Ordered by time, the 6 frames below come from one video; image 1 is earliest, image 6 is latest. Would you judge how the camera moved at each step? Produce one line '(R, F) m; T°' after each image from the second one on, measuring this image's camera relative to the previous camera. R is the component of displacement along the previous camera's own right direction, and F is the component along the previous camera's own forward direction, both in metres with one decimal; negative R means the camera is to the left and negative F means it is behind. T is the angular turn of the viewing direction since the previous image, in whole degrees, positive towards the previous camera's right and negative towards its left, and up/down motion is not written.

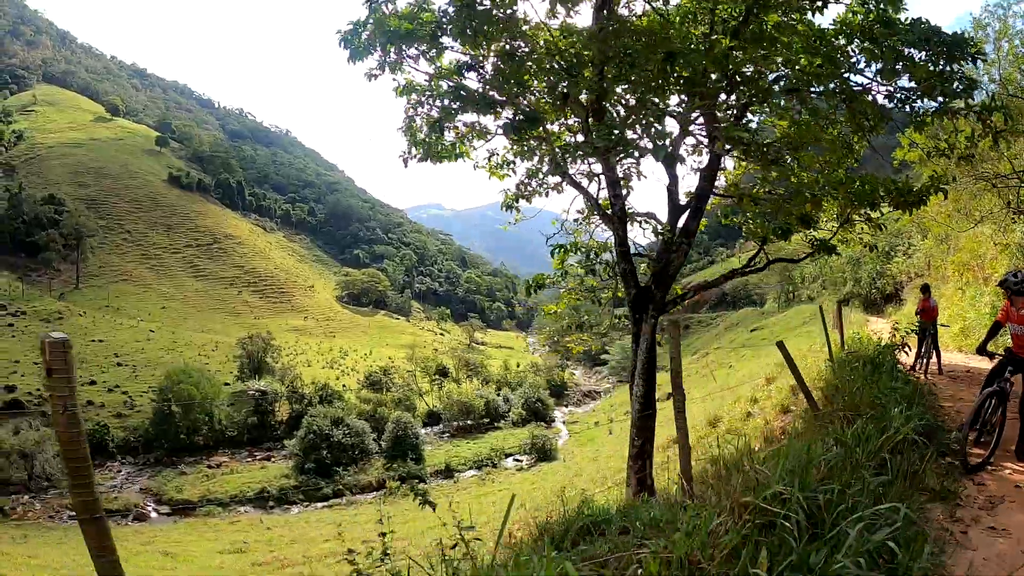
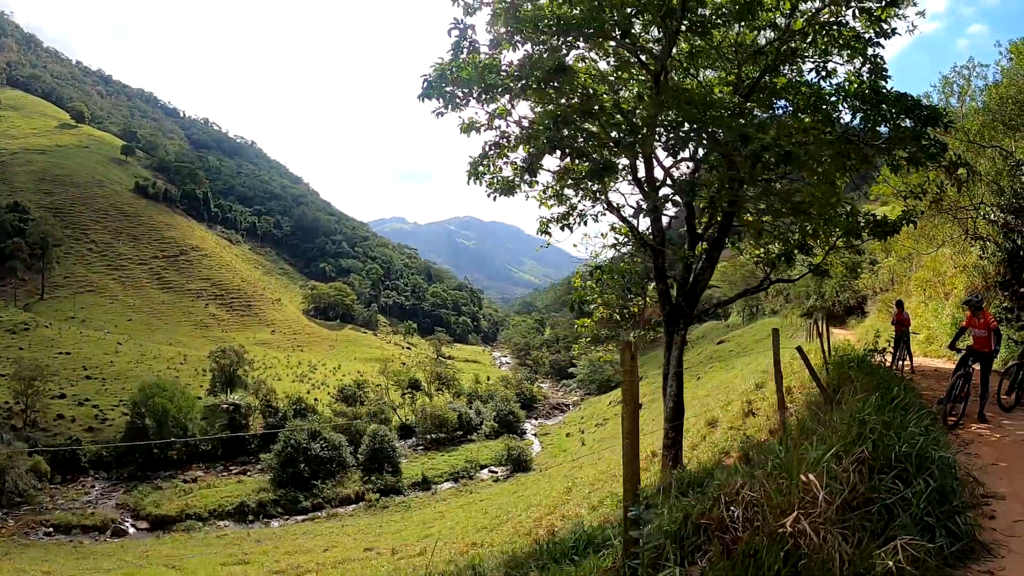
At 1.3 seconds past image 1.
(-1.6, -1.2) m; +4°
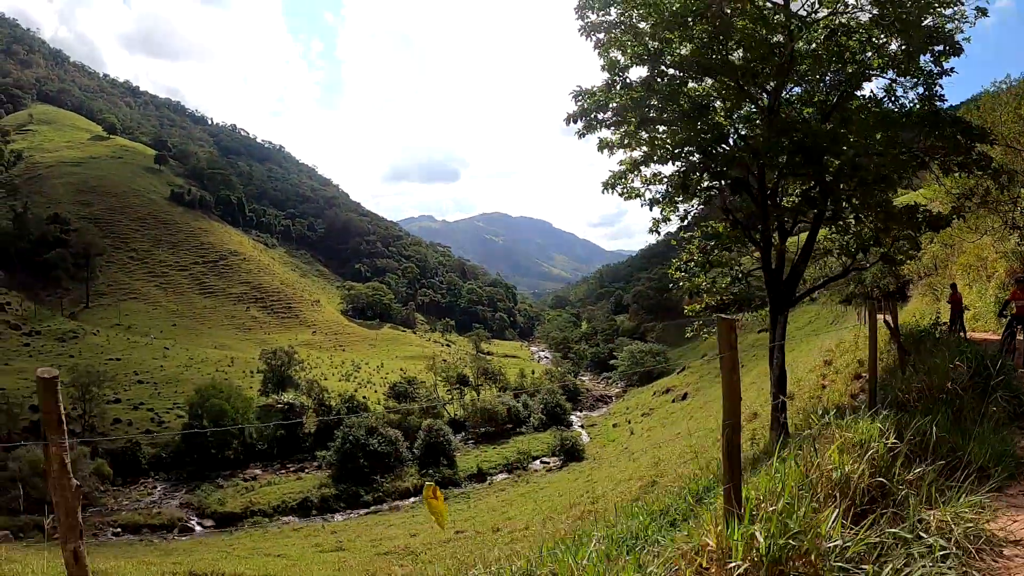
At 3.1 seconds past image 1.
(-2.1, +1.2) m; -2°
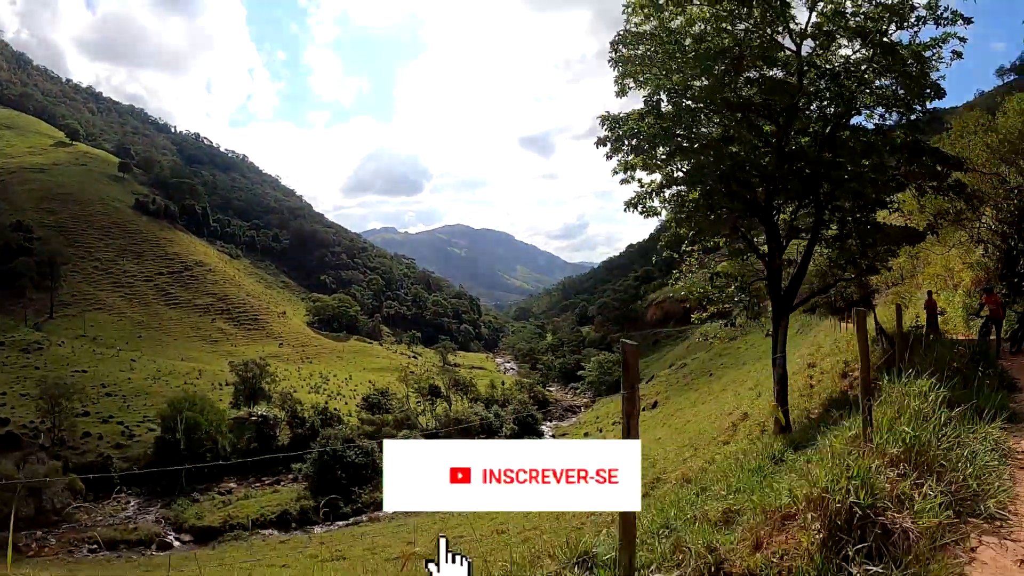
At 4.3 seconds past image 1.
(-1.3, -1.3) m; +4°
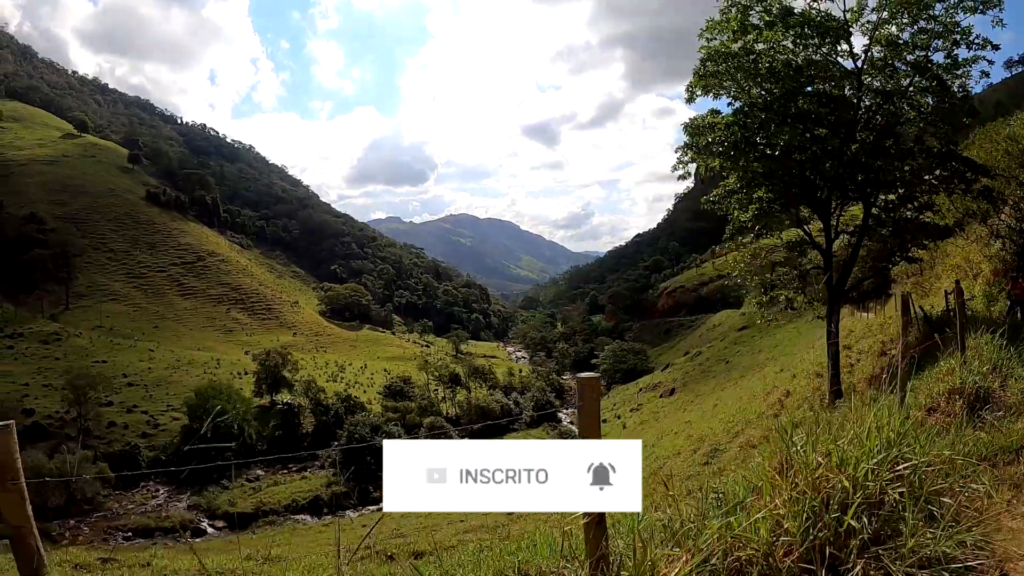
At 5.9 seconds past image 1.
(-1.7, +0.6) m; 0°
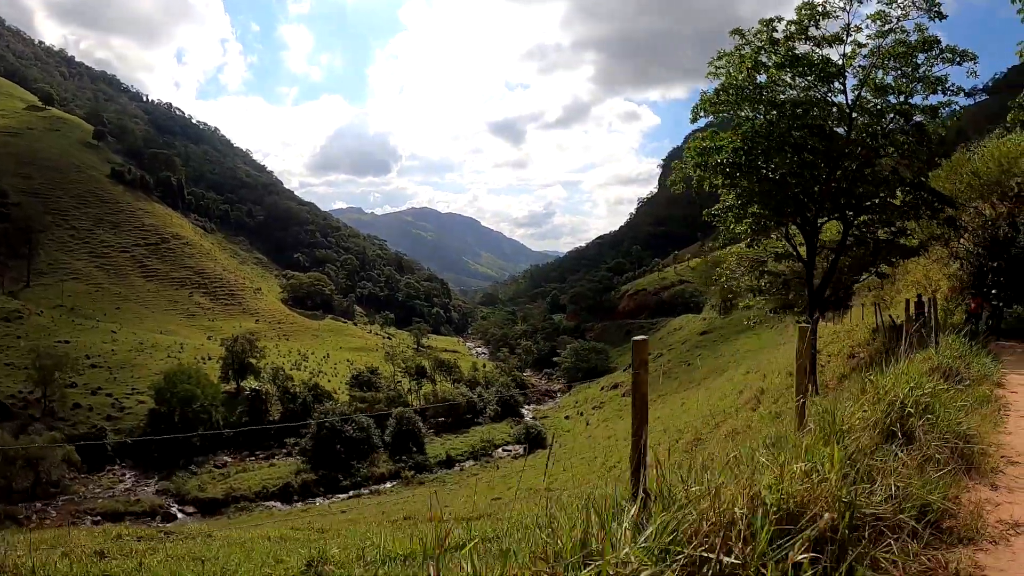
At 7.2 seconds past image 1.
(-1.2, -1.3) m; +5°
